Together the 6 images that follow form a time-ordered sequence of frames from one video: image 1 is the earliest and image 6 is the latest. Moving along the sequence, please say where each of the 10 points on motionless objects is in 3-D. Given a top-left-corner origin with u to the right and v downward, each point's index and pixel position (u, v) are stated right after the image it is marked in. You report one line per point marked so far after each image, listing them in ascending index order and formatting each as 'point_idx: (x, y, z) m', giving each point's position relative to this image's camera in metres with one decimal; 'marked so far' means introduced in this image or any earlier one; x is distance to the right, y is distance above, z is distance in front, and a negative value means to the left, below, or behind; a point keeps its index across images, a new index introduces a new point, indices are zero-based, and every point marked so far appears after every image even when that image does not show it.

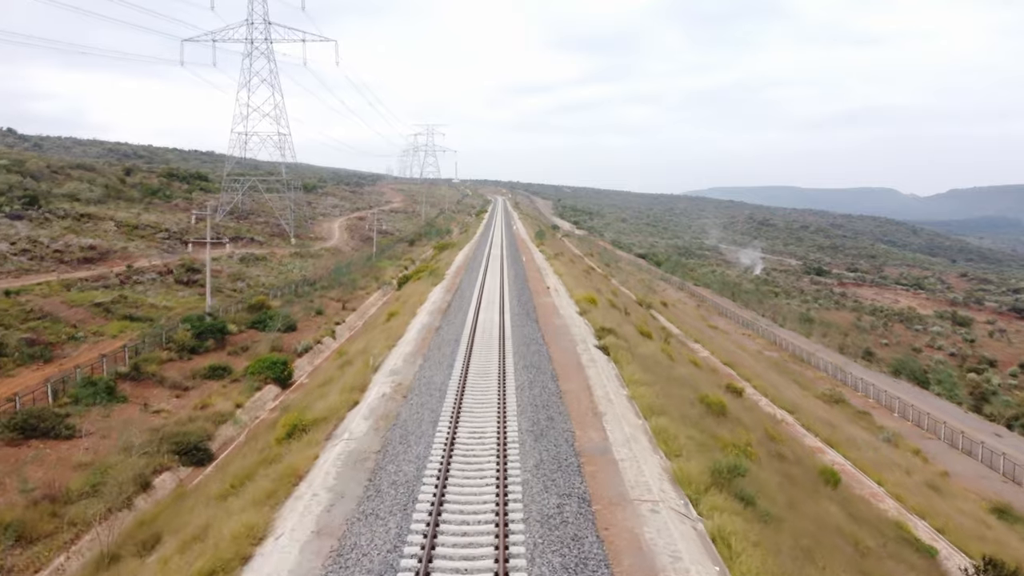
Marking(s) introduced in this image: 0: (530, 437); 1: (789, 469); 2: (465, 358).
0: (+0.5, -4.0, +10.4) m
1: (+9.5, -6.3, +13.4) m
2: (-1.8, -2.8, +15.1) m
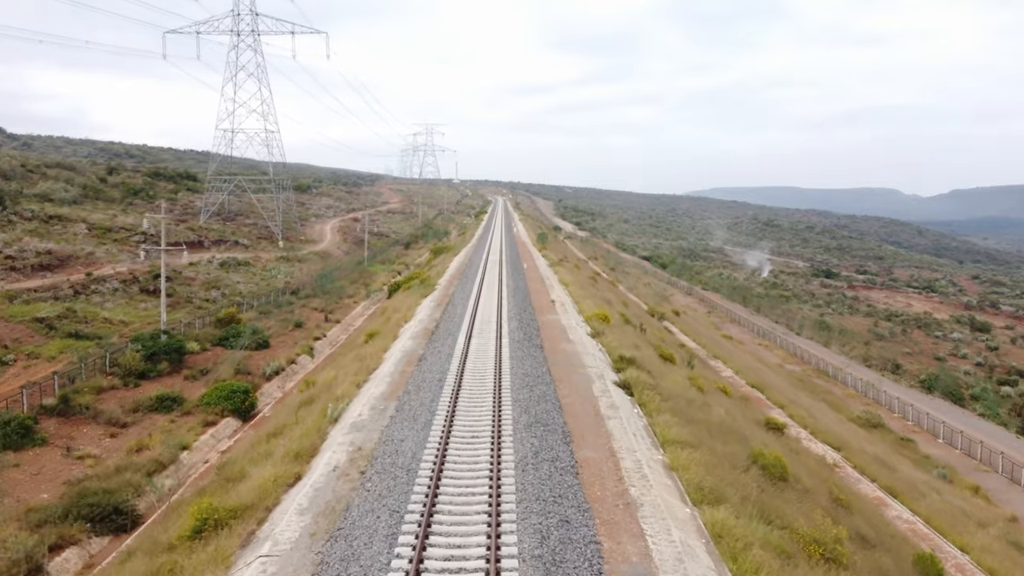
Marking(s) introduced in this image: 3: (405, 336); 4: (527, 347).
0: (+0.4, -4.8, +6.9) m
1: (+9.5, -7.1, +9.9) m
2: (-1.9, -3.6, +11.6) m
3: (-5.1, -2.3, +18.3) m
4: (+0.7, -2.5, +16.7) m
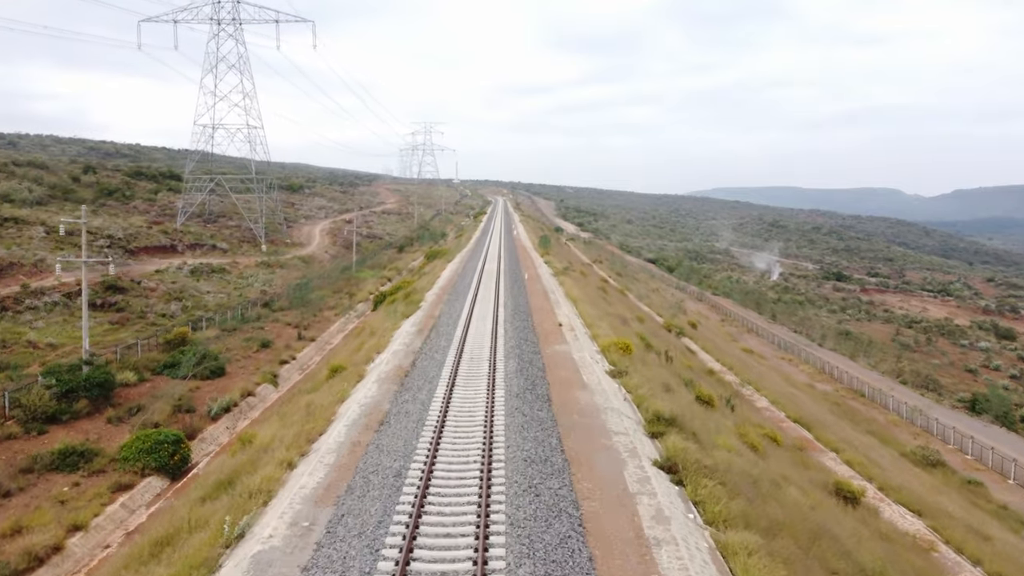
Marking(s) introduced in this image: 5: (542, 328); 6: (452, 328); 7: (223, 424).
0: (+0.3, -5.8, +2.8) m
1: (+9.4, -8.1, +5.8) m
2: (-2.0, -4.6, +7.5) m
3: (-5.1, -3.3, +14.2) m
4: (+0.6, -3.5, +12.5) m
5: (+1.5, -2.0, +19.1) m
6: (-2.9, -1.9, +18.8) m
7: (-14.2, -6.7, +19.2) m
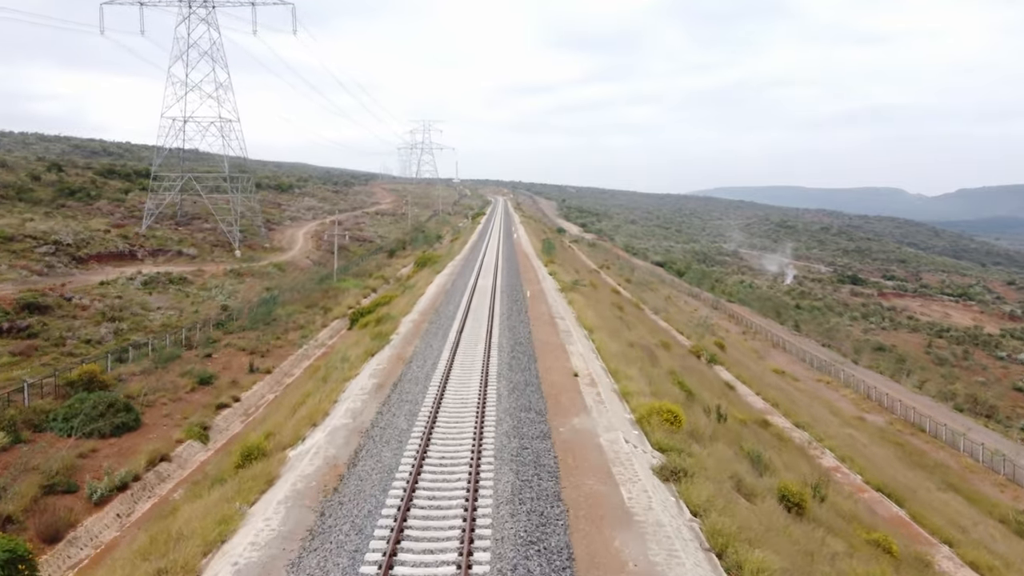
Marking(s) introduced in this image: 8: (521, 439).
0: (+0.2, -7.1, -2.5) m
1: (+9.3, -9.4, +0.4) m
2: (-2.1, -5.9, +2.2) m
3: (-5.3, -4.6, +8.9) m
4: (+0.4, -4.8, +7.2) m
5: (+1.3, -3.3, +13.8) m
6: (-3.0, -3.2, +13.5) m
7: (-14.3, -8.0, +13.9) m
8: (+0.2, -3.9, +10.7) m
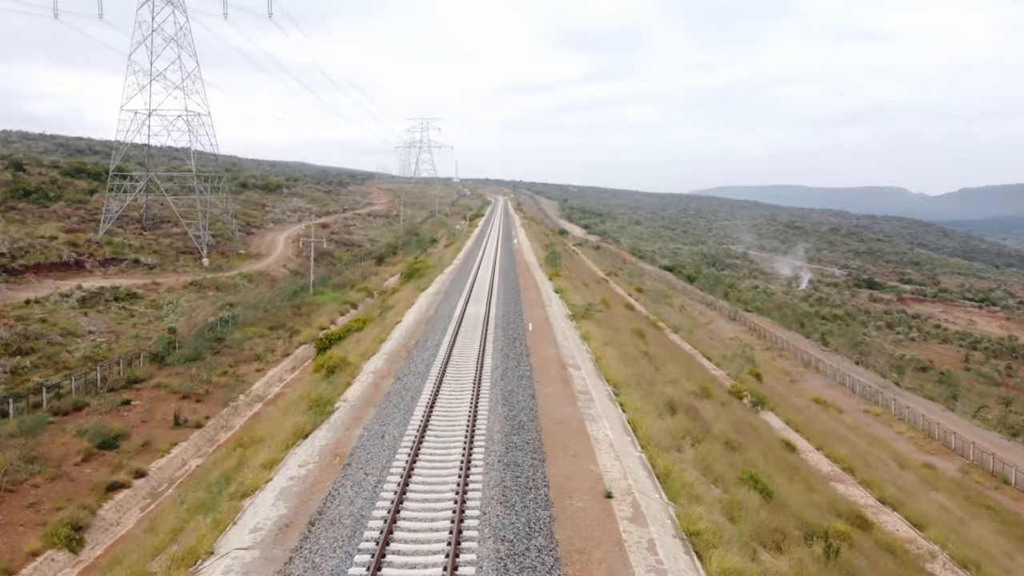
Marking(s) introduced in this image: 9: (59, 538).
0: (0.0, -8.7, -7.8) m
1: (+9.1, -10.9, -4.9) m
2: (-2.3, -7.4, -3.1) m
3: (-5.4, -6.1, +3.6) m
4: (+0.3, -6.3, +1.9) m
5: (+1.2, -4.8, +8.5) m
6: (-3.1, -4.7, +8.2) m
7: (-14.4, -9.5, +8.7) m
8: (+0.1, -5.4, +5.4) m
9: (-14.8, -8.1, +12.6) m
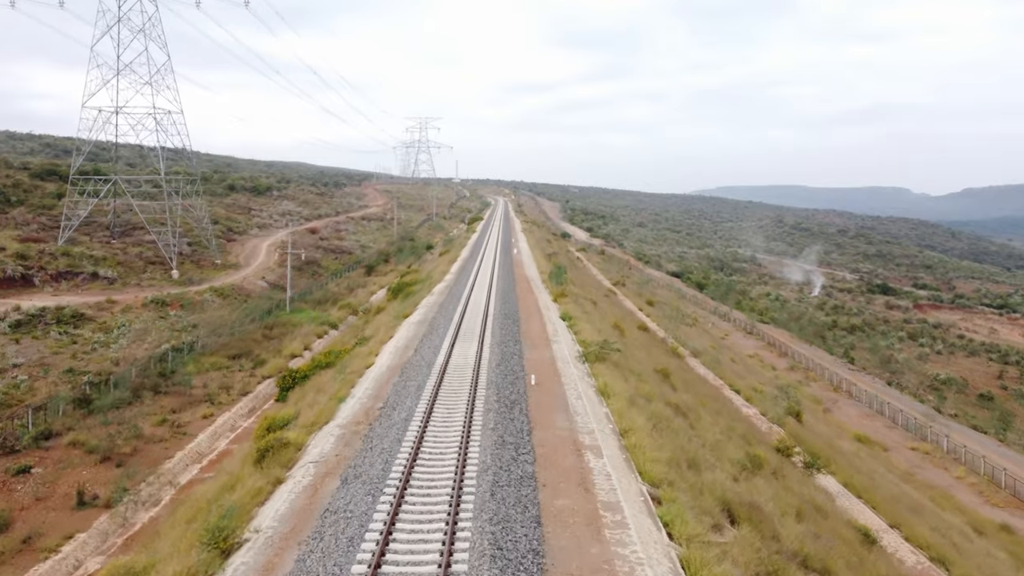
0: (-0.1, -10.3, -11.9) m
1: (+9.0, -12.5, -9.0) m
2: (-2.4, -9.0, -7.2) m
3: (-5.5, -7.7, -0.5) m
4: (+0.2, -7.9, -2.2) m
5: (+1.1, -6.4, +4.3) m
6: (-3.3, -6.3, +4.1) m
7: (-14.5, -11.1, +4.6) m
8: (-0.1, -7.0, +1.3) m
9: (-14.9, -9.7, +8.5) m
